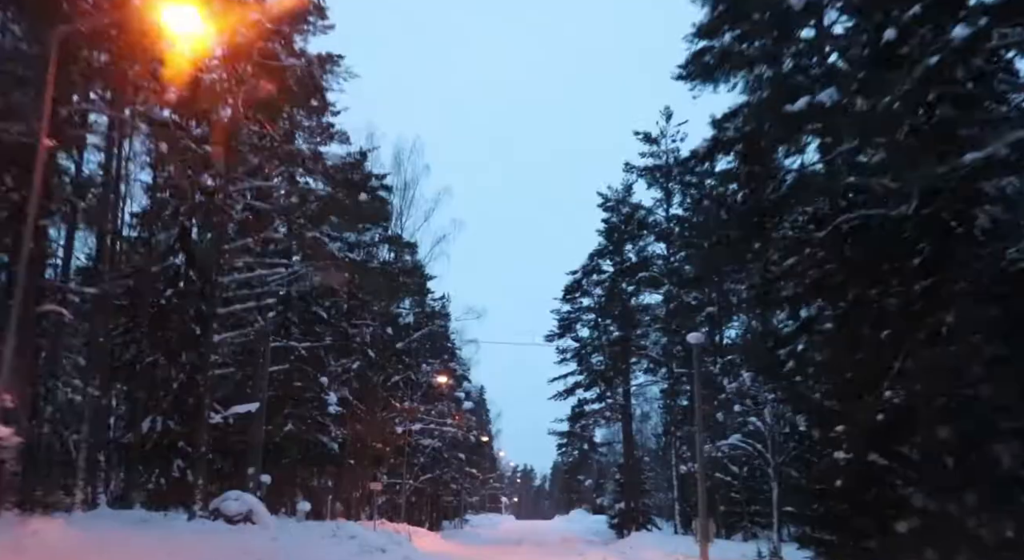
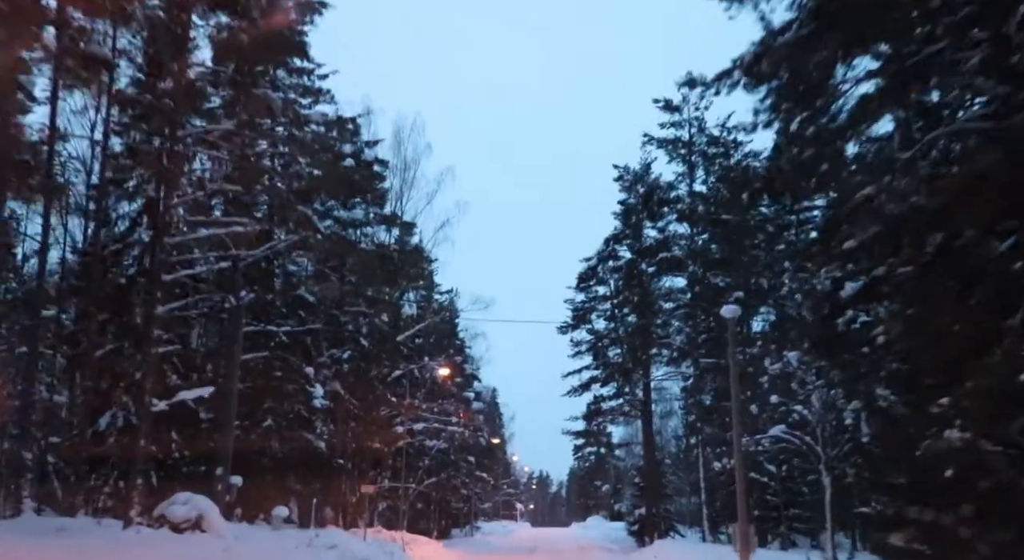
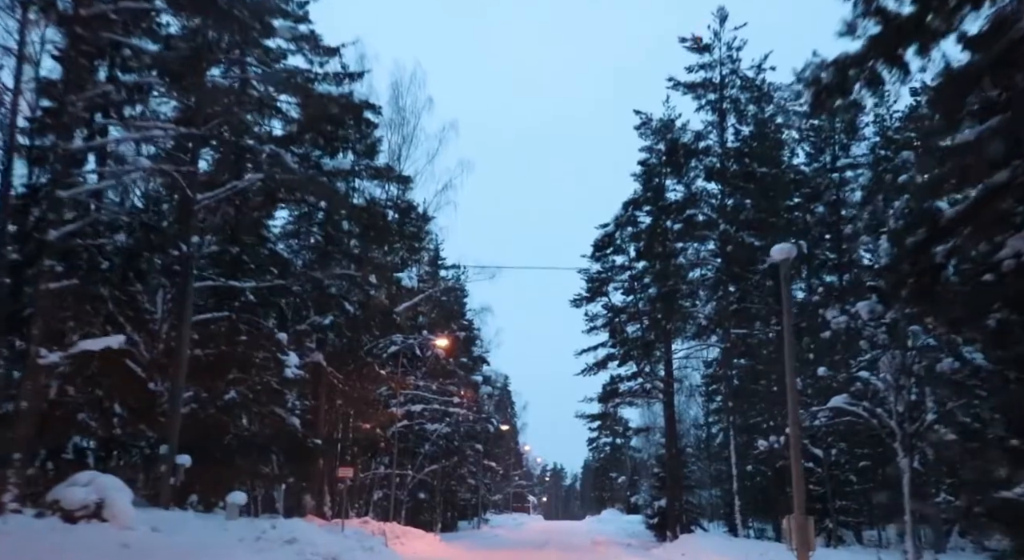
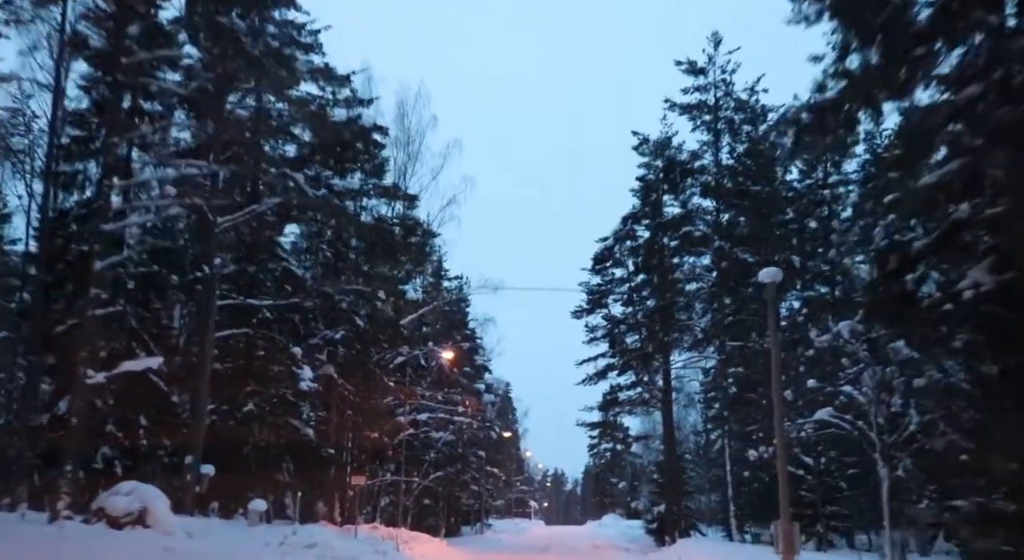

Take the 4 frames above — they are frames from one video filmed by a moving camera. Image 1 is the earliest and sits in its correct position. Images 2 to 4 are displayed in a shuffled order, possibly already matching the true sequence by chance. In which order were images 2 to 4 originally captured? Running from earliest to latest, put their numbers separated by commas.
2, 4, 3
